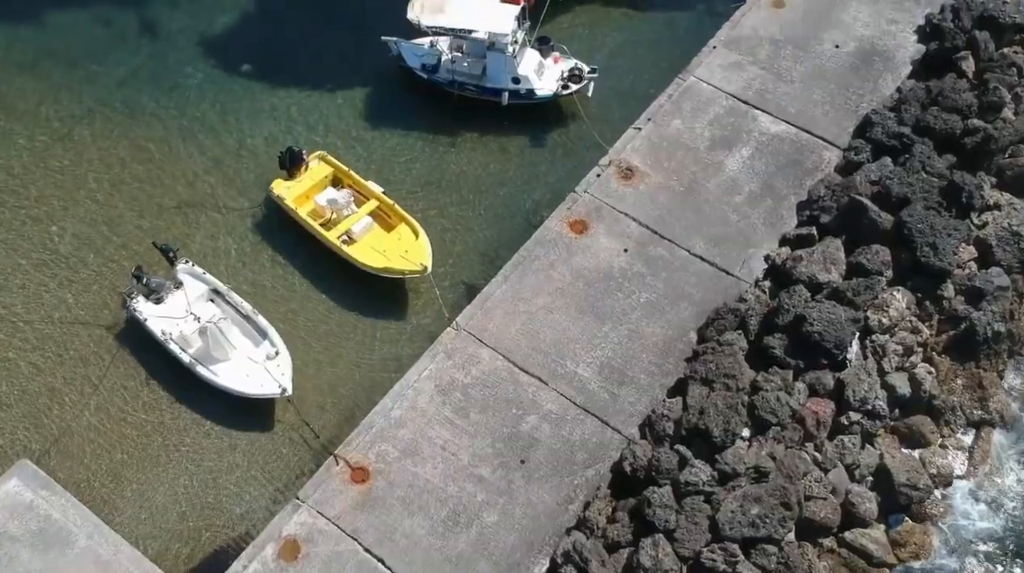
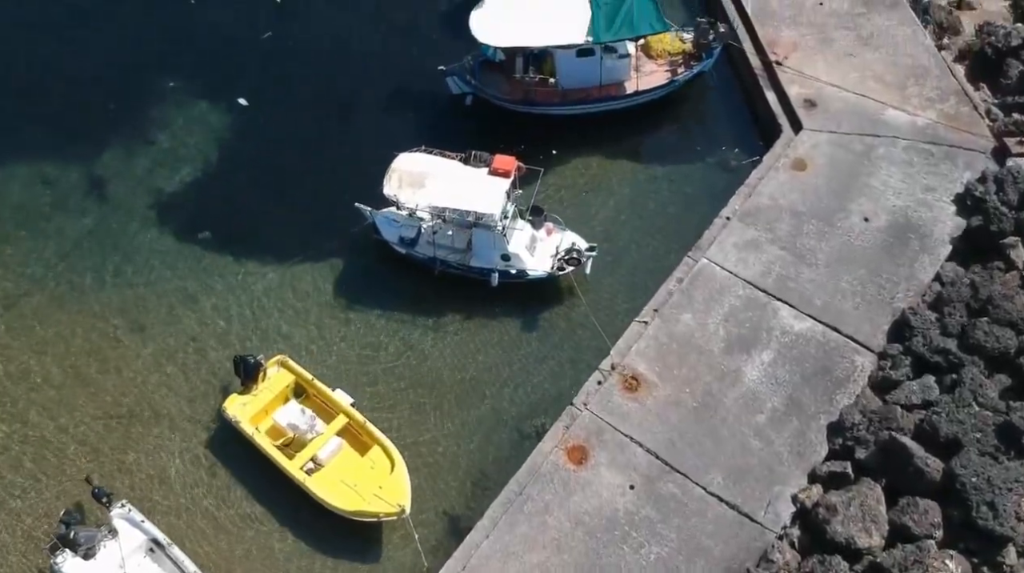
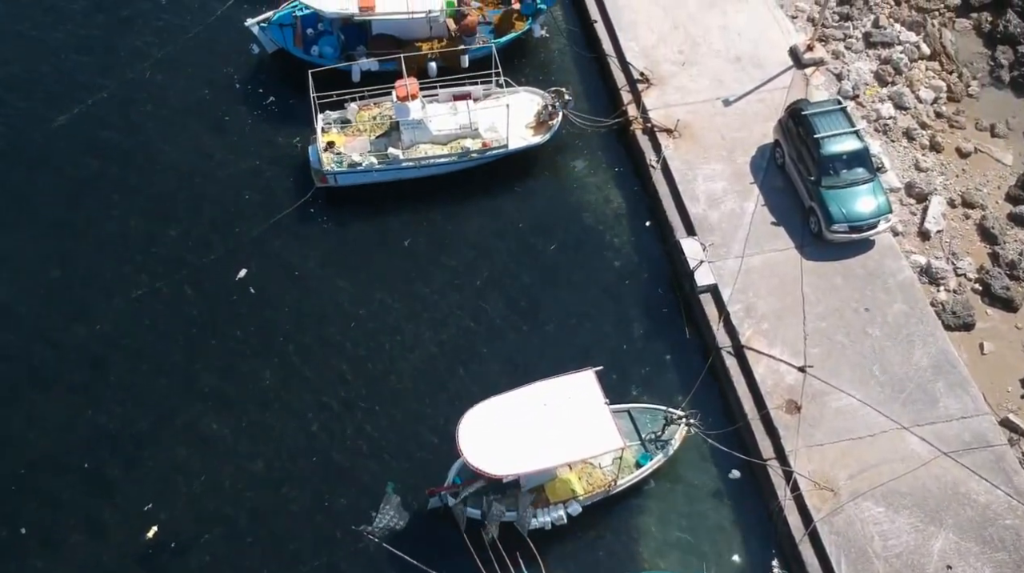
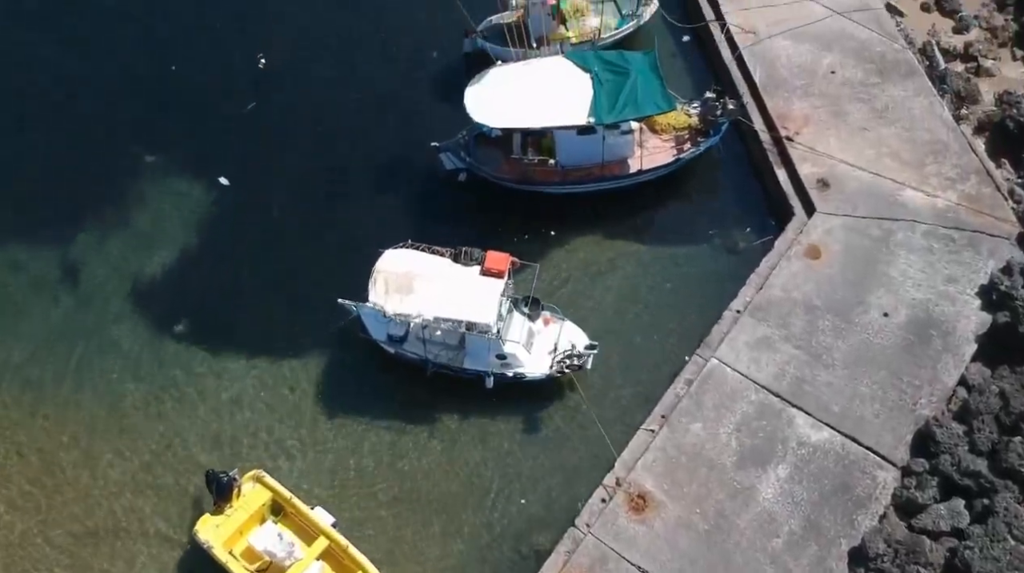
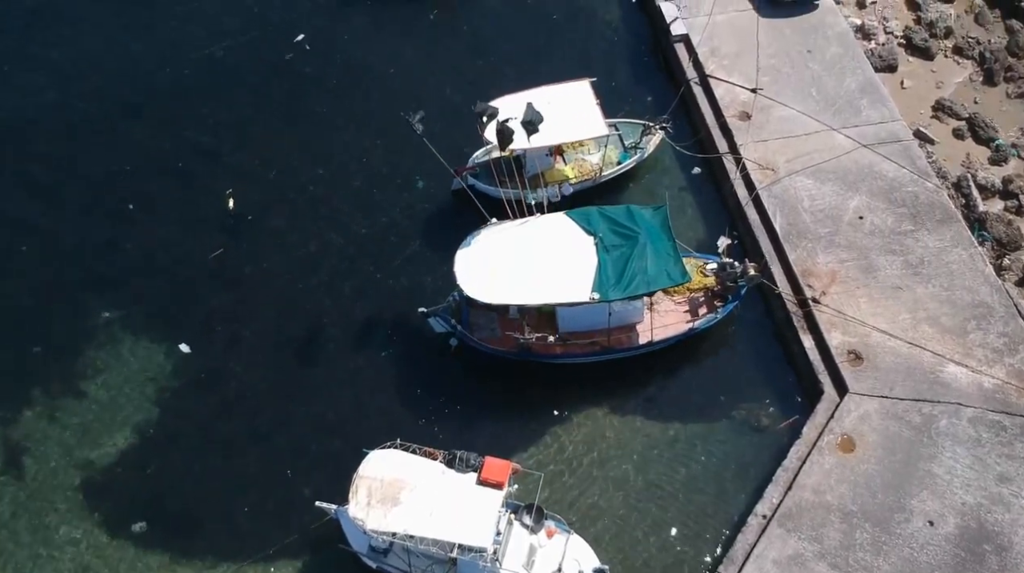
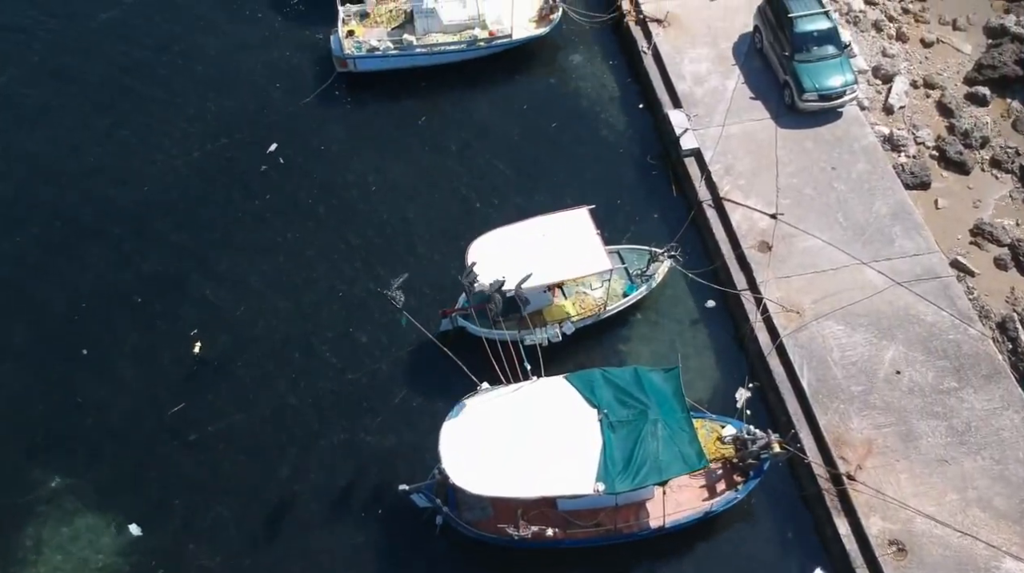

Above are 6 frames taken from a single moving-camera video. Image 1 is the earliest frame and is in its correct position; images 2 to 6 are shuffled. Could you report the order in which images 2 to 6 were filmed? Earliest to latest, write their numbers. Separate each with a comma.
2, 4, 5, 6, 3
